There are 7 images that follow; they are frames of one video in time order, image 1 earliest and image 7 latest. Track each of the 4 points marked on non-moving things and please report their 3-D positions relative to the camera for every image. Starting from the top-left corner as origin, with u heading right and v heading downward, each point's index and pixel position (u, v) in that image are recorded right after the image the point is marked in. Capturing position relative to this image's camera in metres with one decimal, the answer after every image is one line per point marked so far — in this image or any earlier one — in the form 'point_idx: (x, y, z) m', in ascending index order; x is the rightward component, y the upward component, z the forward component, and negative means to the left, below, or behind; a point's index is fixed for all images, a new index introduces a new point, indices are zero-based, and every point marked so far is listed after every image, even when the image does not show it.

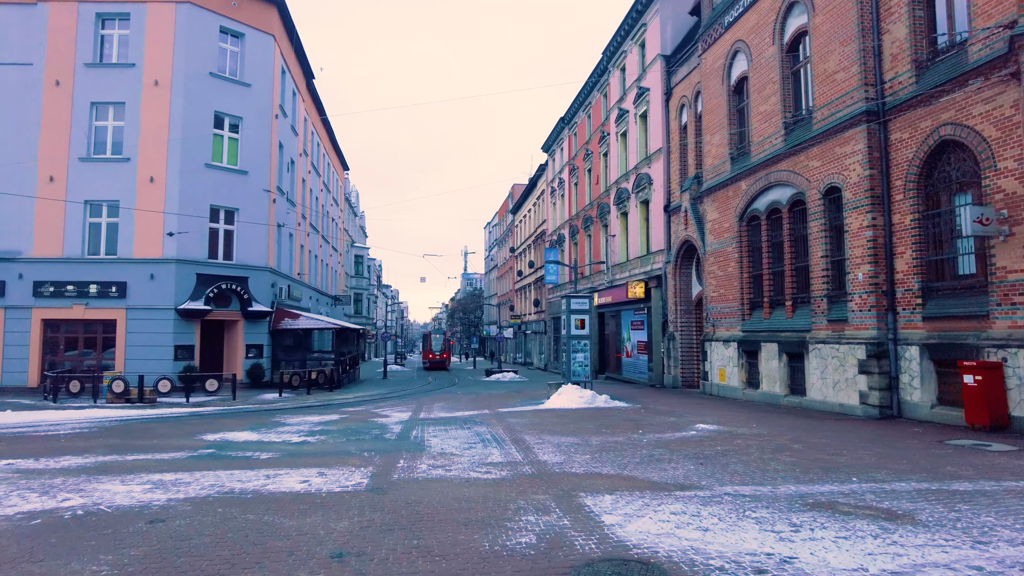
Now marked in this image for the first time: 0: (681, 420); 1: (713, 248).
0: (+3.2, -2.5, +12.6) m
1: (+5.8, +1.2, +19.2) m
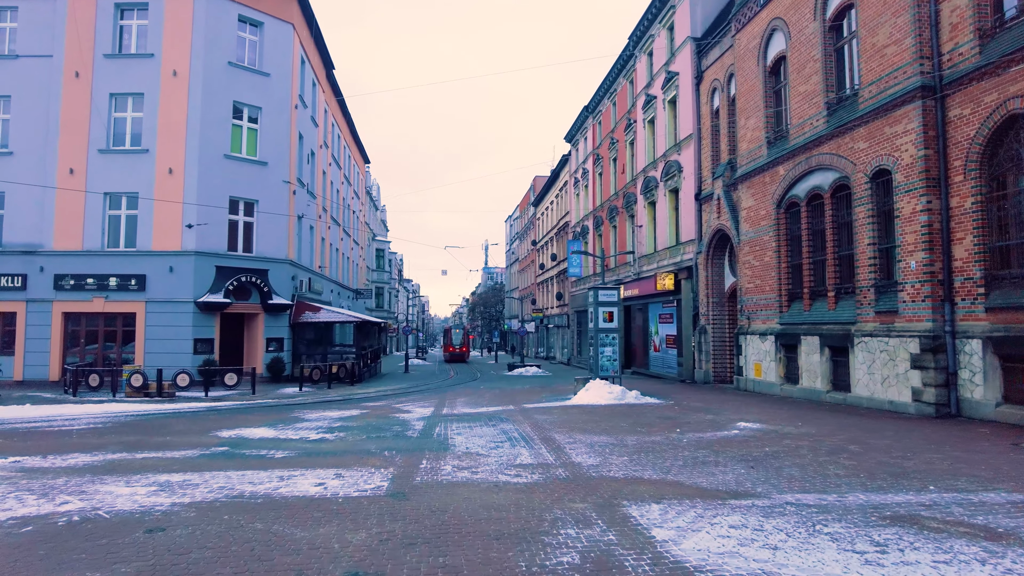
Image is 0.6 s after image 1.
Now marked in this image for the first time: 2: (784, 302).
0: (+3.7, -2.3, +11.9) m
1: (+6.5, +1.4, +18.4) m
2: (+6.7, -0.4, +16.6) m
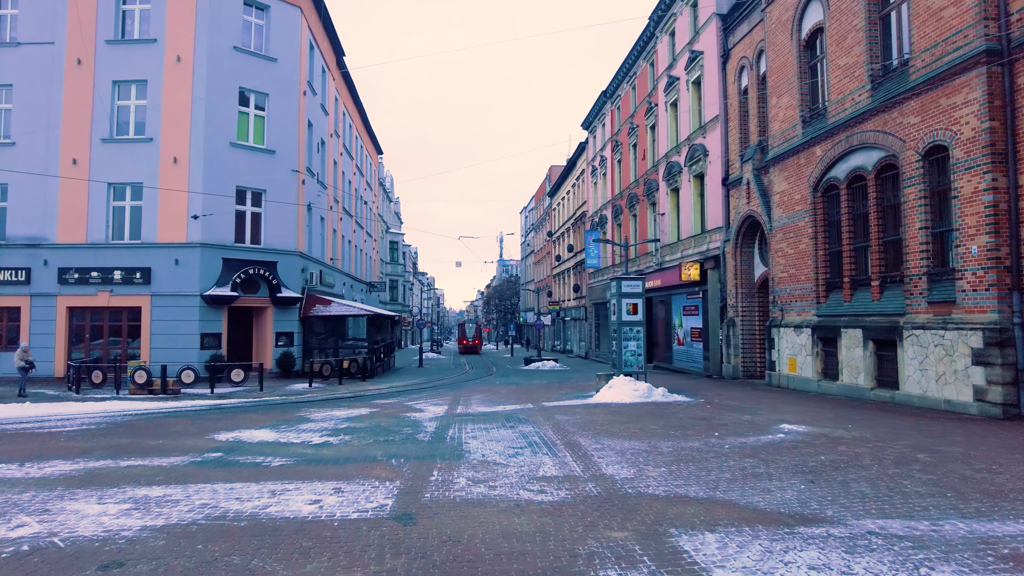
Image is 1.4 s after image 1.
0: (+4.0, -2.1, +10.9) m
1: (+7.0, +1.7, +17.3) m
2: (+7.2, -0.1, +15.5) m
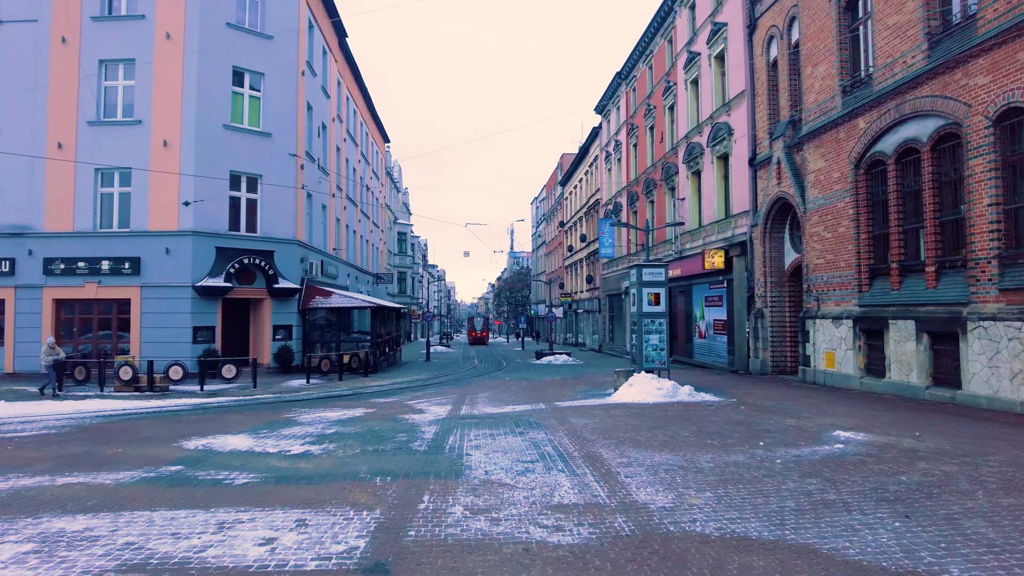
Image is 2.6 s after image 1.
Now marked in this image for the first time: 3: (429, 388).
0: (+4.2, -1.9, +9.4) m
1: (+7.2, +2.0, +15.7) m
2: (+7.4, +0.2, +14.0) m
3: (-2.3, -2.8, +18.3) m
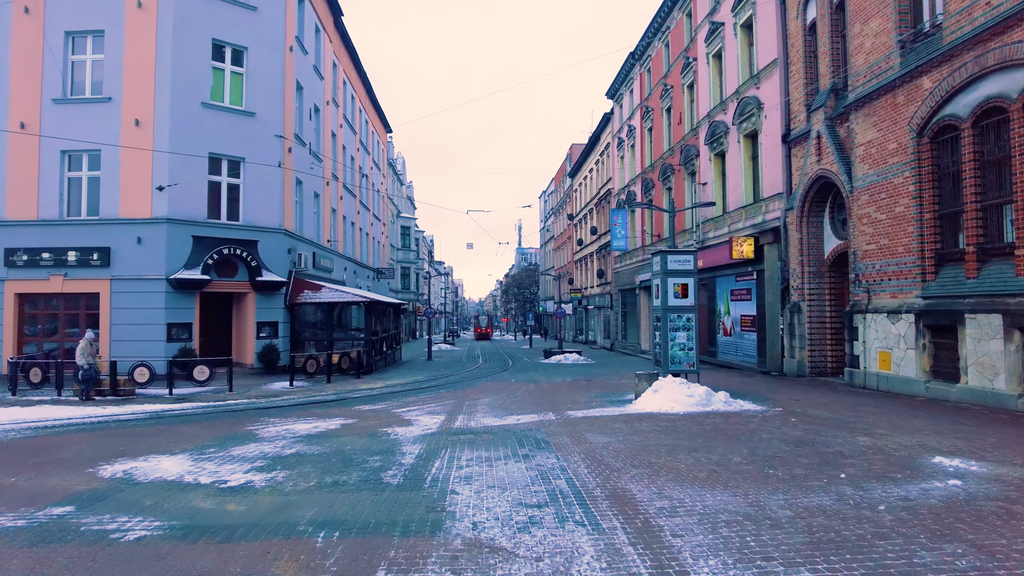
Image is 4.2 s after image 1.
0: (+4.2, -1.8, +7.4) m
1: (+7.3, +2.2, +13.7) m
2: (+7.4, +0.4, +11.9) m
3: (-2.1, -2.6, +16.4) m
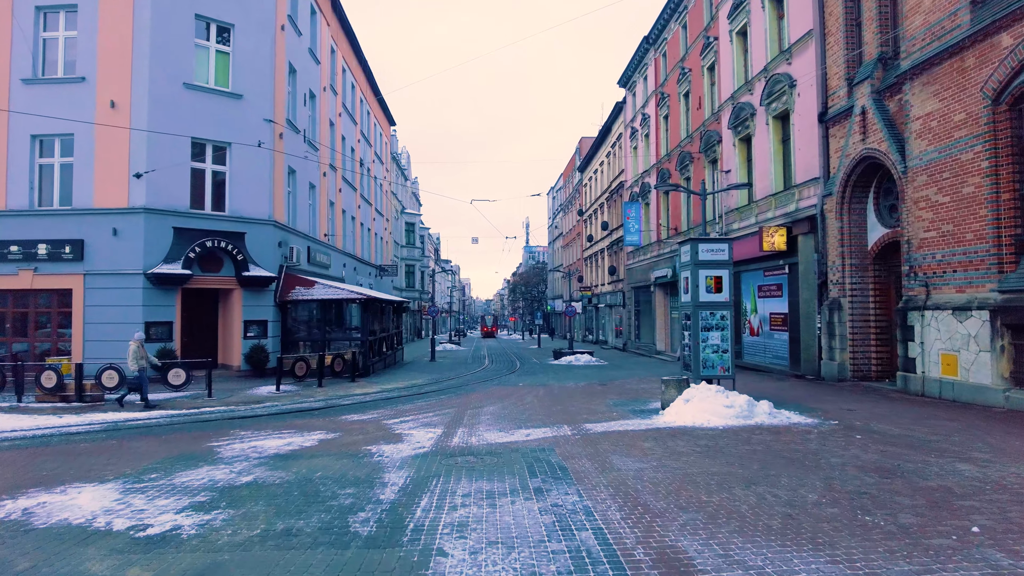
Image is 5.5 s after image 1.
0: (+4.3, -1.6, +5.8) m
1: (+7.4, +2.3, +11.9) m
2: (+7.6, +0.5, +10.2) m
3: (-2.0, -2.4, +14.8) m
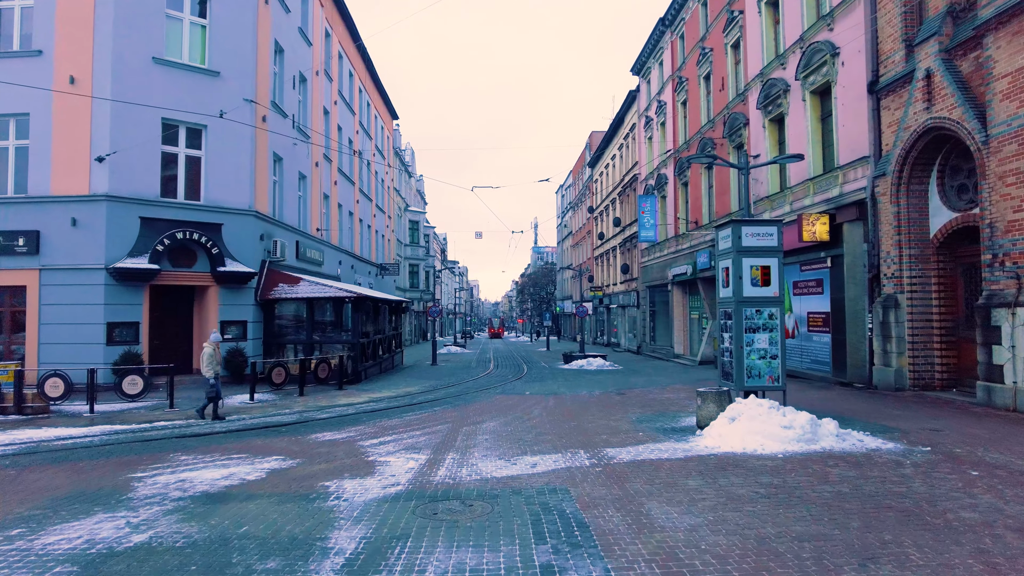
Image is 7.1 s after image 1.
0: (+4.2, -1.5, +3.7) m
1: (+7.5, +2.4, +9.9) m
2: (+7.6, +0.6, +8.2) m
3: (-1.9, -2.4, +12.9) m
